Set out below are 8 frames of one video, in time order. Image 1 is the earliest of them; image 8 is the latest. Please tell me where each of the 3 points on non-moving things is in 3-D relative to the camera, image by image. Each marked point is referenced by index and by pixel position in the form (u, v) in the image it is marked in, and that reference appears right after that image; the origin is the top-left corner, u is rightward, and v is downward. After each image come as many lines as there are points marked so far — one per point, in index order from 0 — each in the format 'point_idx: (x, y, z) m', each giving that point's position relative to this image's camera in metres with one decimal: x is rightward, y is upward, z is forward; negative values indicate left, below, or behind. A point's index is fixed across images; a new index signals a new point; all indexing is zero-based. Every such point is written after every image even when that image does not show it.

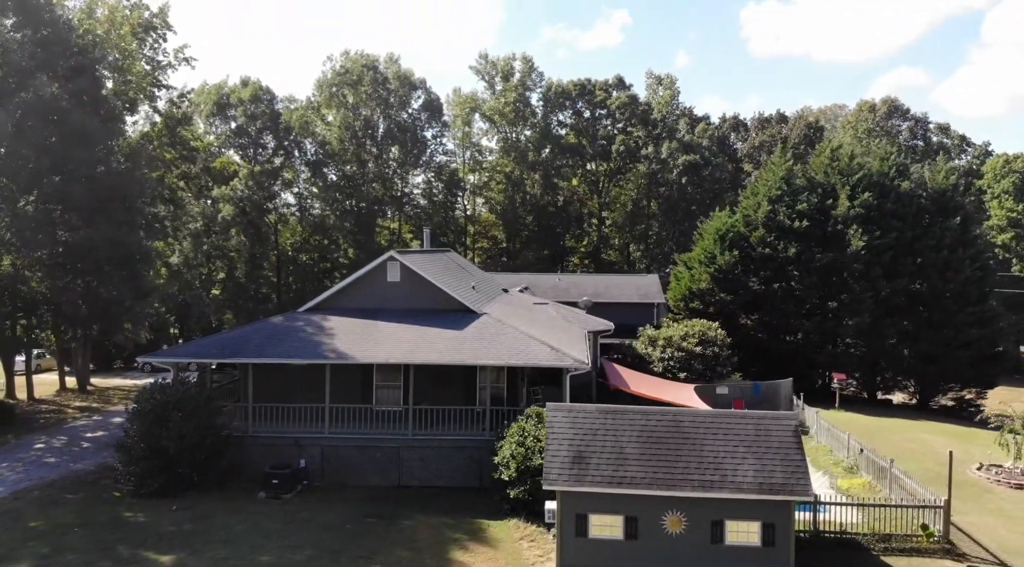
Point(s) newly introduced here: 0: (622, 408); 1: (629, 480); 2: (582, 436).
0: (+2.2, -2.5, +16.0) m
1: (+2.1, -3.6, +14.8) m
2: (+1.3, -3.0, +15.5) m
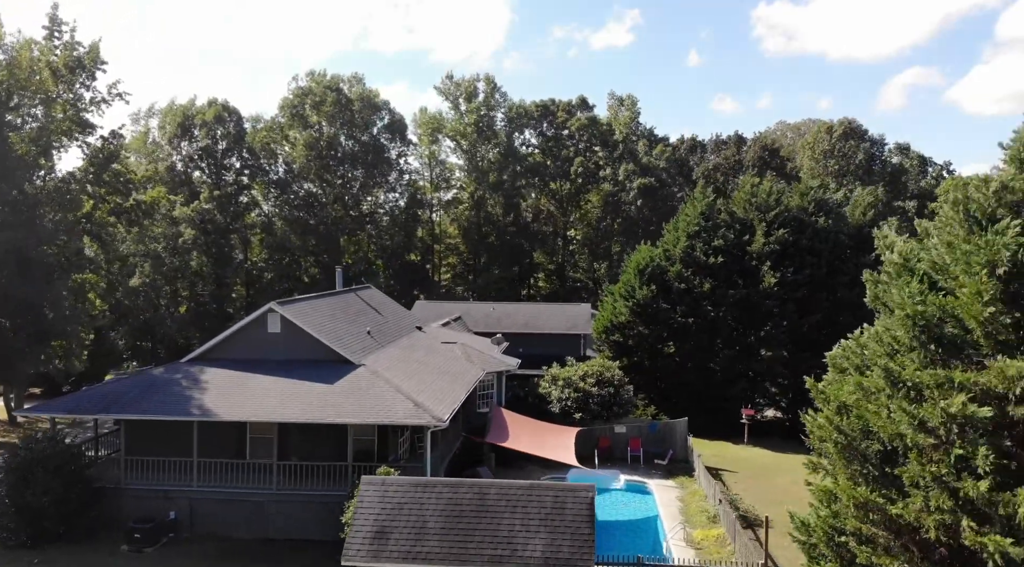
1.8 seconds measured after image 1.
0: (-1.6, -4.1, +16.6) m
1: (-1.7, -5.2, +15.3) m
2: (-2.5, -4.5, +16.1) m
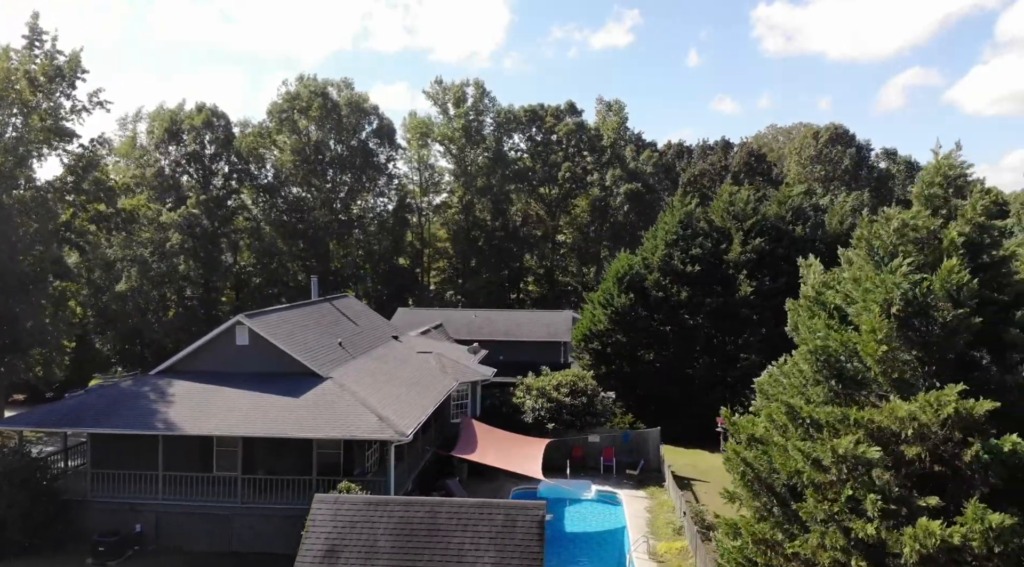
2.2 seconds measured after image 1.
0: (-2.6, -4.5, +16.7) m
1: (-2.7, -5.6, +15.5) m
2: (-3.5, -4.9, +16.2) m
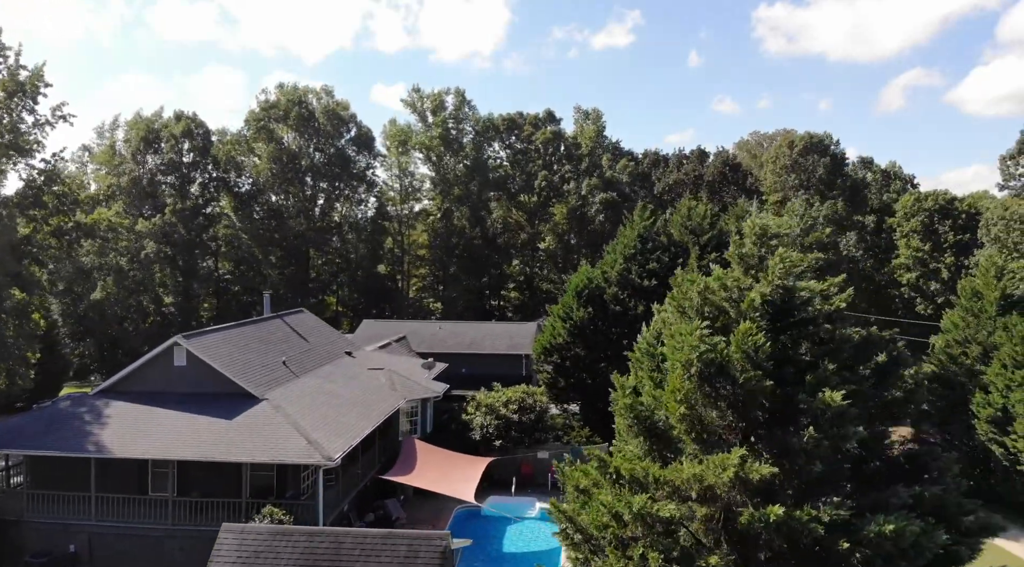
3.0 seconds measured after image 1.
0: (-4.6, -5.1, +16.9) m
1: (-4.7, -6.2, +15.6) m
2: (-5.4, -5.6, +16.3) m
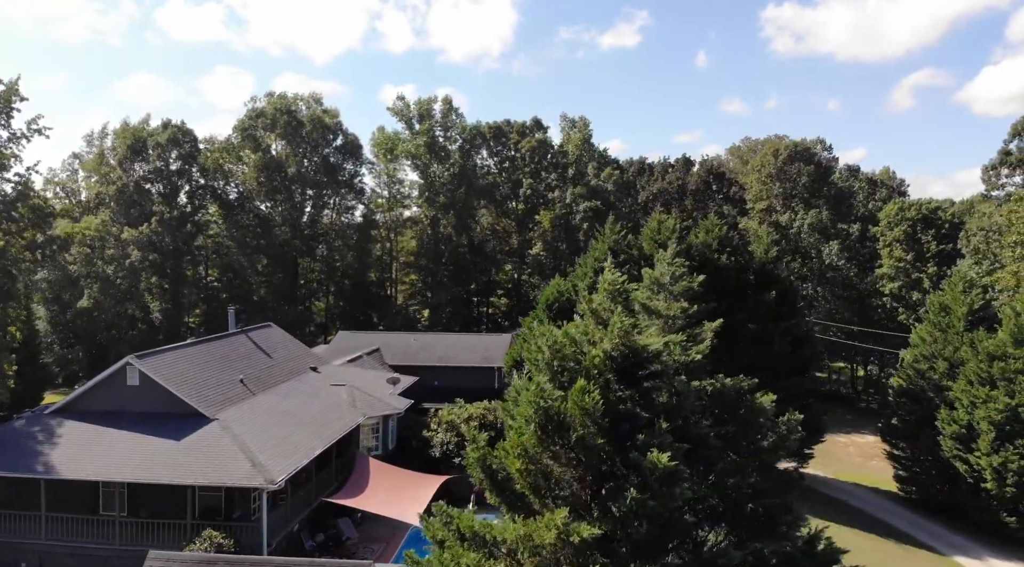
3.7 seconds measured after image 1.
0: (-6.2, -5.8, +17.0) m
1: (-6.3, -6.9, +15.8) m
2: (-7.1, -6.2, +16.5) m
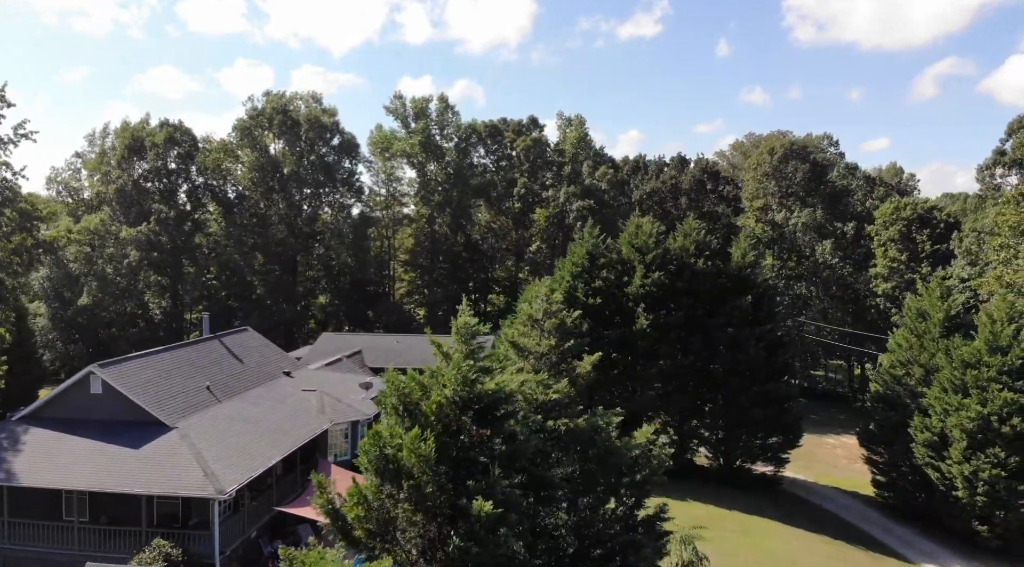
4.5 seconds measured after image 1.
0: (-7.8, -6.2, +17.4) m
1: (-7.9, -7.3, +16.2) m
2: (-8.6, -6.6, +16.9) m
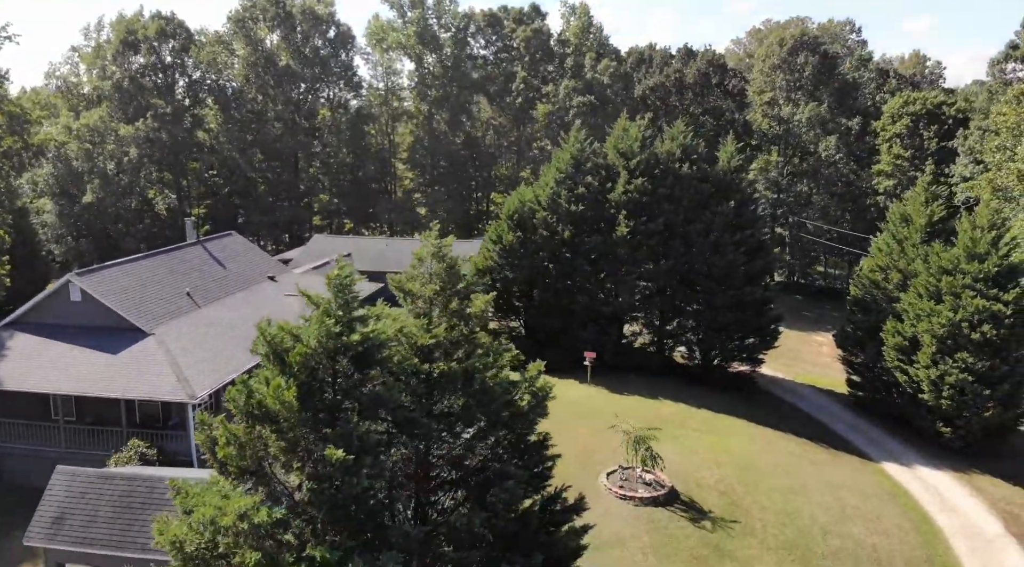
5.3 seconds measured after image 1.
0: (-9.1, -4.4, +18.7) m
1: (-9.3, -5.7, +17.7) m
2: (-10.0, -4.9, +18.3) m
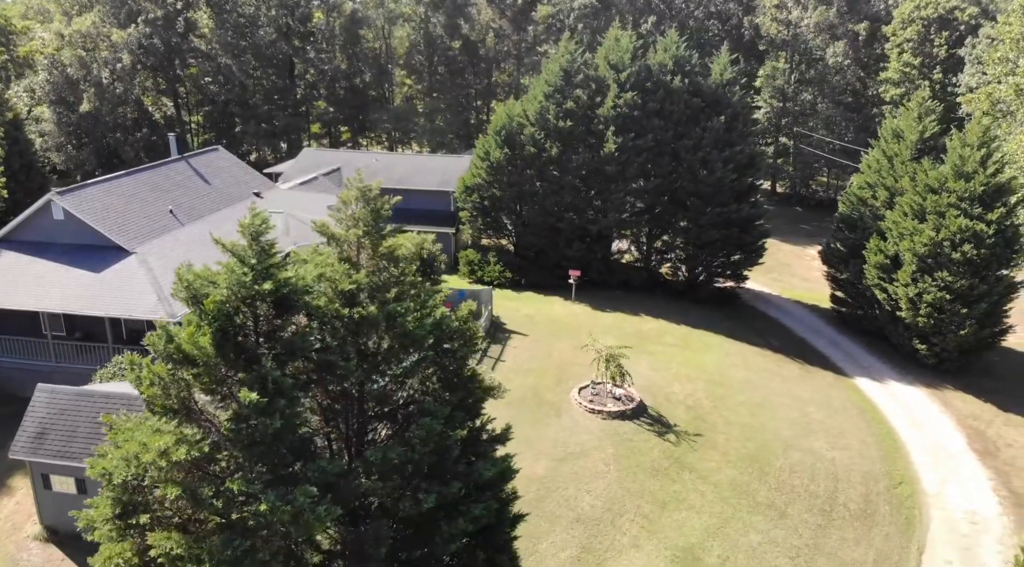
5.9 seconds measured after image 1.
0: (-10.1, -2.6, +19.6) m
1: (-10.3, -4.0, +18.7) m
2: (-11.0, -3.1, +19.3) m
